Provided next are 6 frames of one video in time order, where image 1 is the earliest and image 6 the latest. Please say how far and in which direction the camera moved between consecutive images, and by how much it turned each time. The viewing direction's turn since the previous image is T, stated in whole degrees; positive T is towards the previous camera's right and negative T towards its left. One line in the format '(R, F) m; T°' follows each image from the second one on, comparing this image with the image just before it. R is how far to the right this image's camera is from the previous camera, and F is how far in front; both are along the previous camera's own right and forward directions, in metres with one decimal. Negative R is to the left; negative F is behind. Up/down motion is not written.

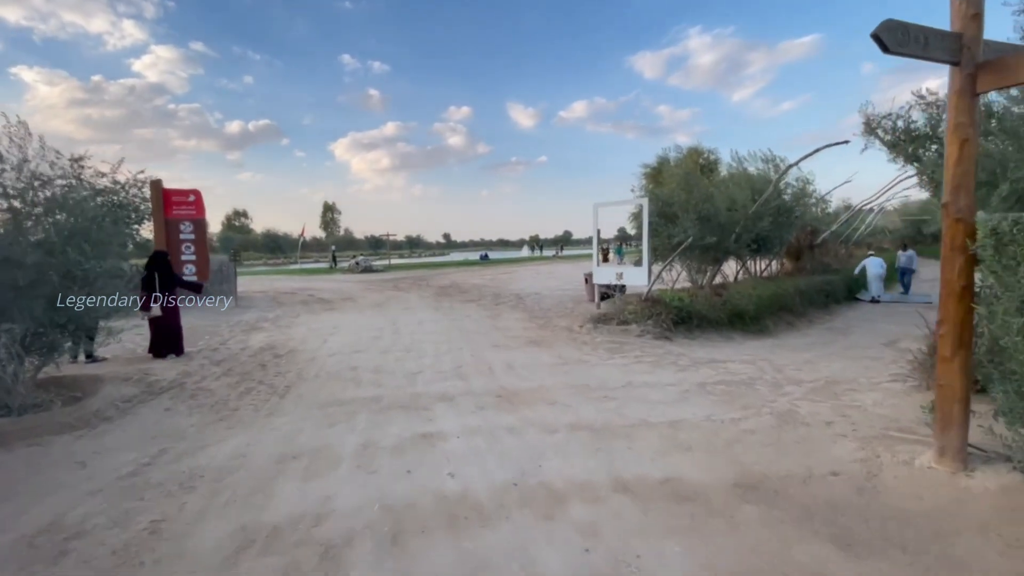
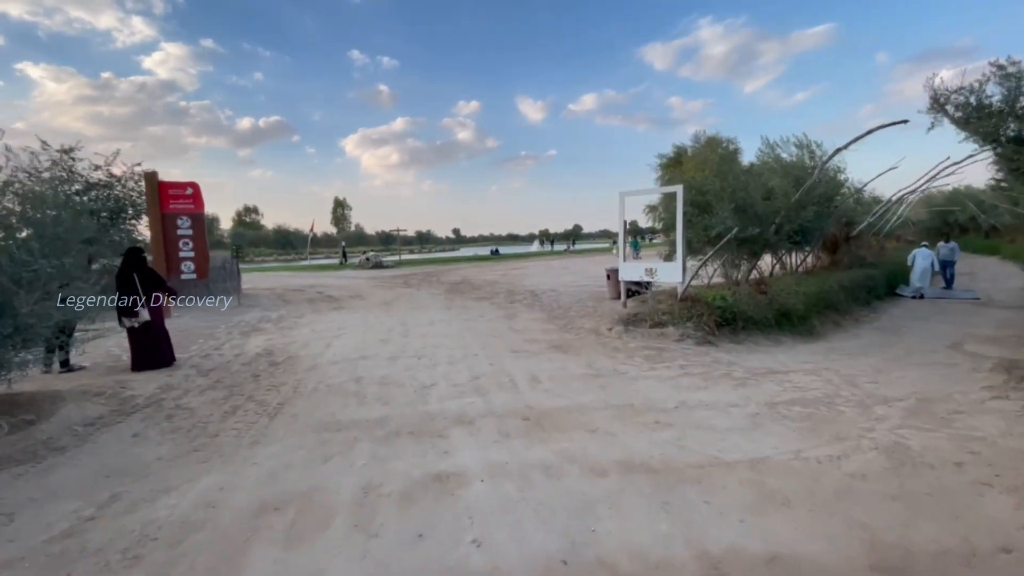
(-0.2, +1.1) m; -1°
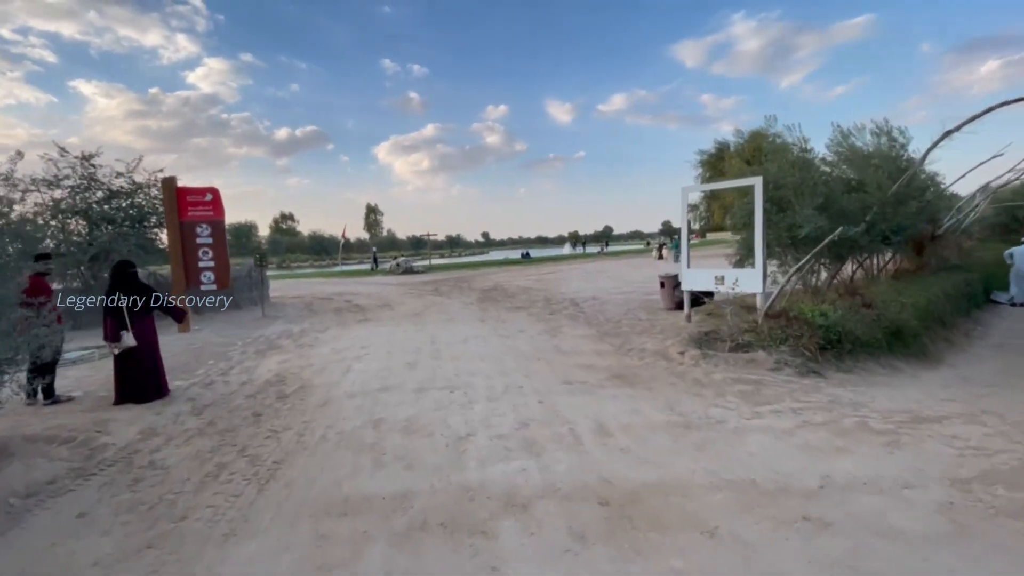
(-0.4, +1.6) m; -4°
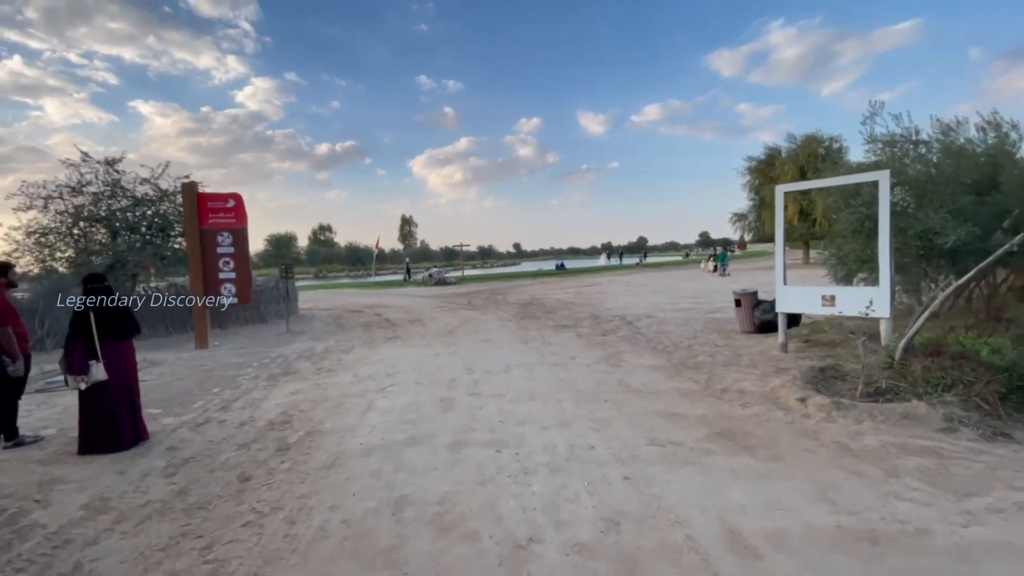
(-0.4, +1.8) m; -4°
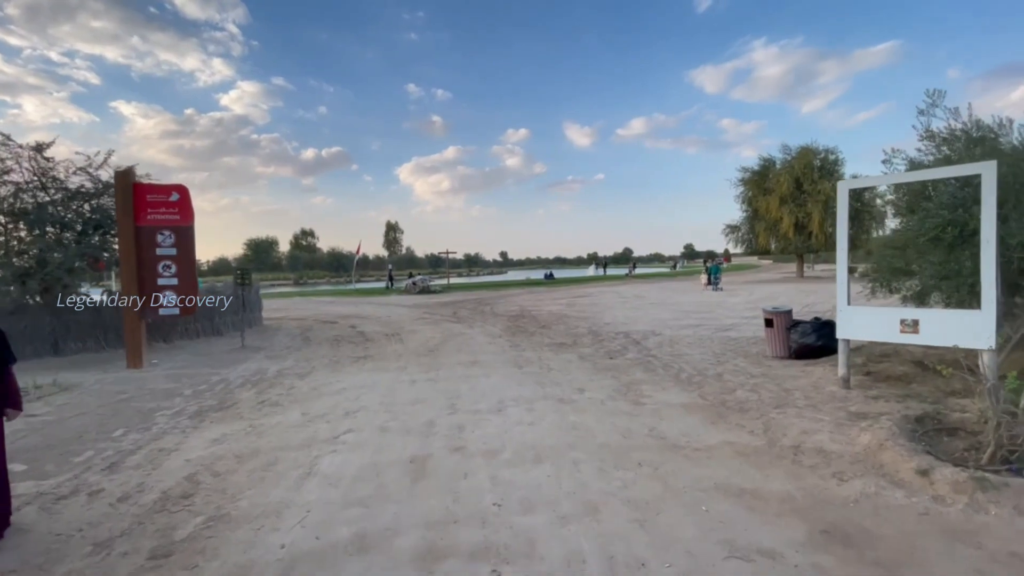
(-0.2, +2.0) m; +2°
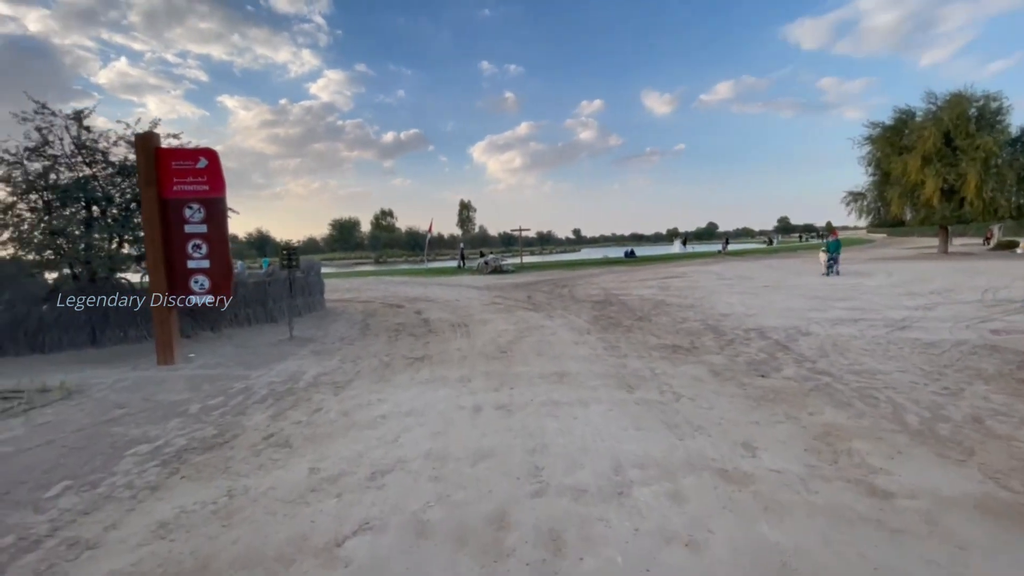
(-0.5, +3.1) m; -9°
